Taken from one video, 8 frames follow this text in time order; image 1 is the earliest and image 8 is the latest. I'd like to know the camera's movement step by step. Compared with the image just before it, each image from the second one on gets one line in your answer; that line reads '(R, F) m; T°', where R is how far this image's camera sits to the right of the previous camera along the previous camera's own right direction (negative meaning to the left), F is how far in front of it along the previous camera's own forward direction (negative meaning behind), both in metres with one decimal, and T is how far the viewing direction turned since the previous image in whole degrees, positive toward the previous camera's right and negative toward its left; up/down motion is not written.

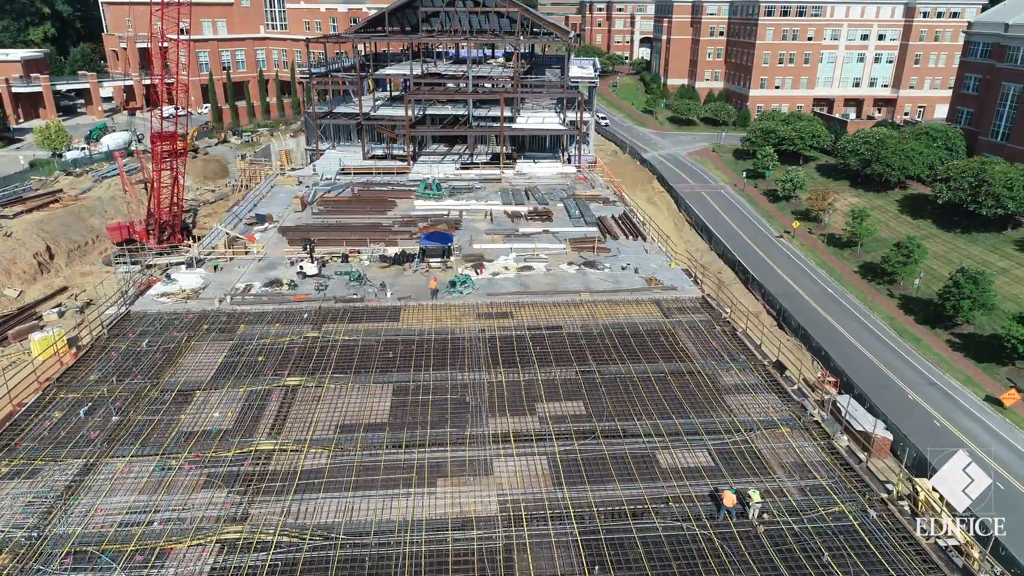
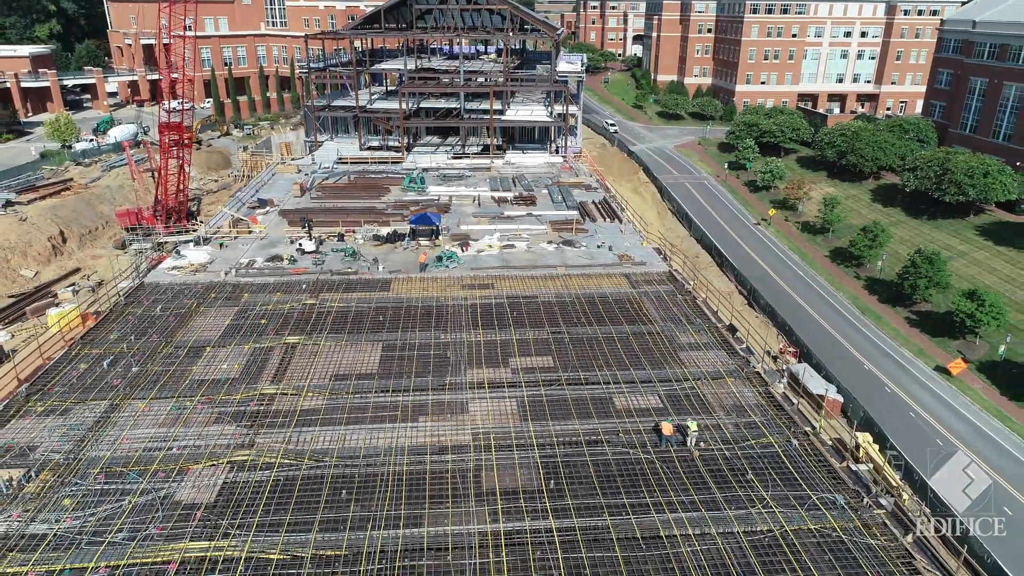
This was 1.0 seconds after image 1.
(+0.9, -2.8) m; 0°
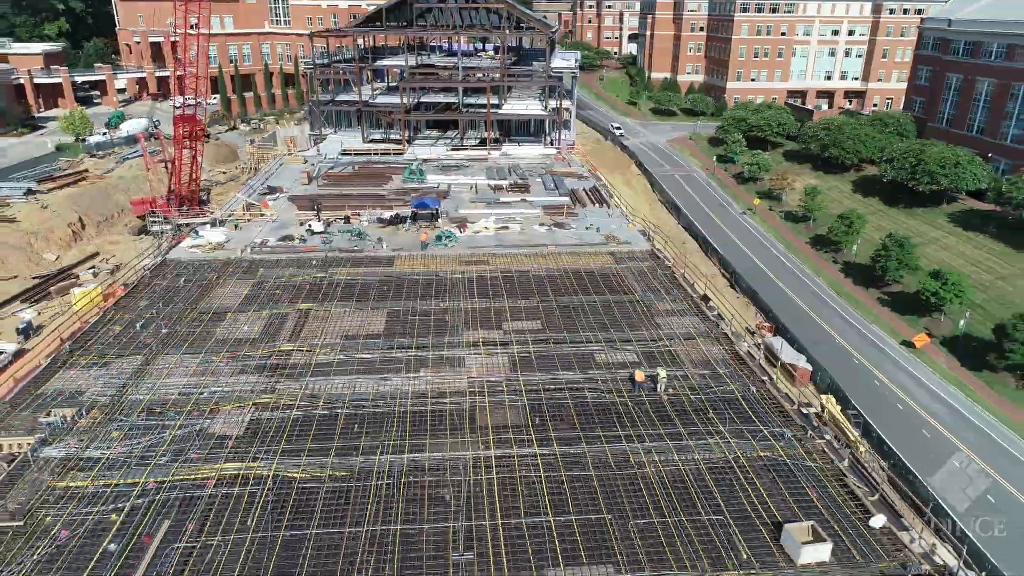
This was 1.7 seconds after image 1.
(+0.3, -2.7) m; 0°
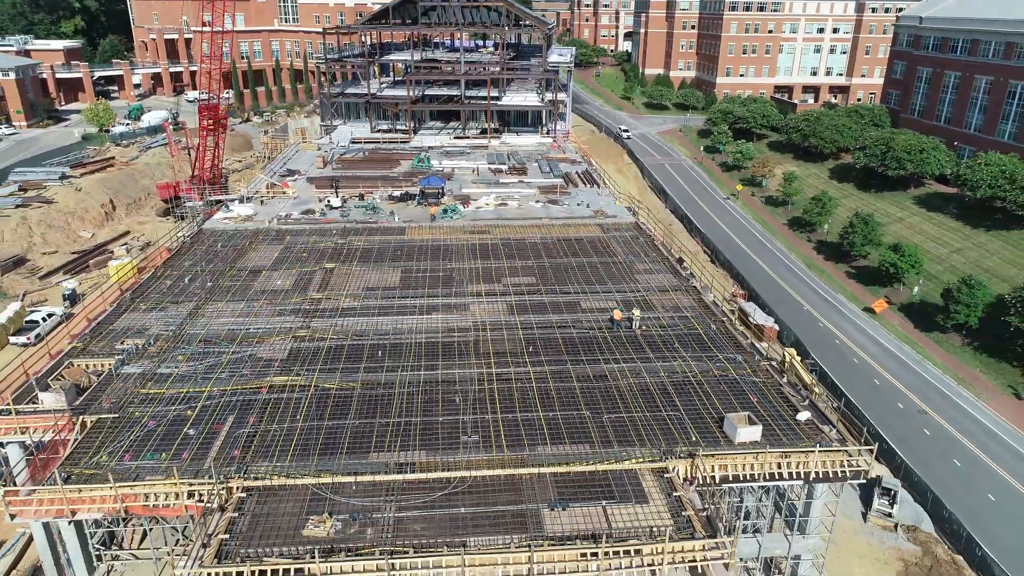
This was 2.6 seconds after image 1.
(+0.1, -4.2) m; 0°
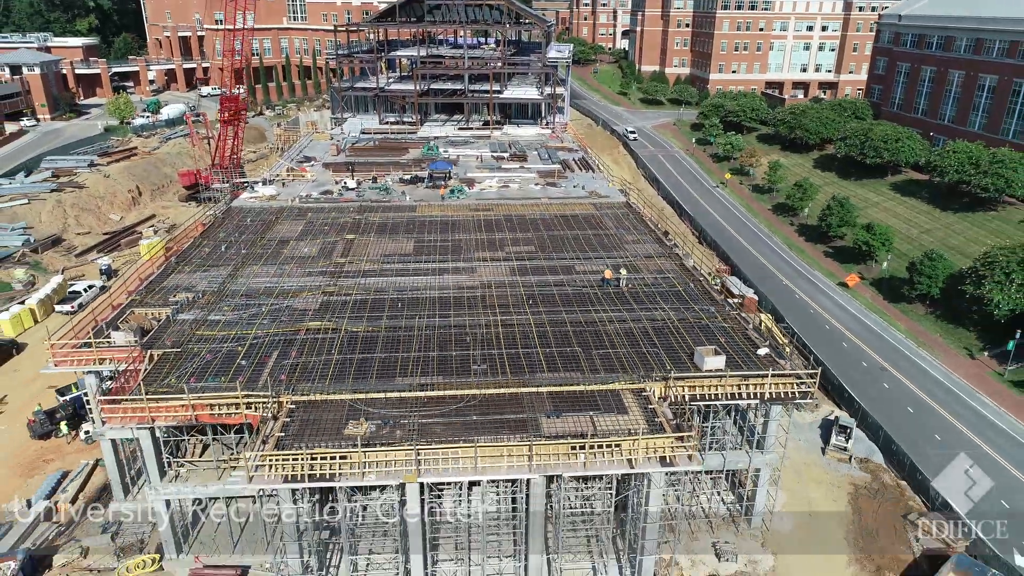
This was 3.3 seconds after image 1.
(-0.1, -3.8) m; 0°
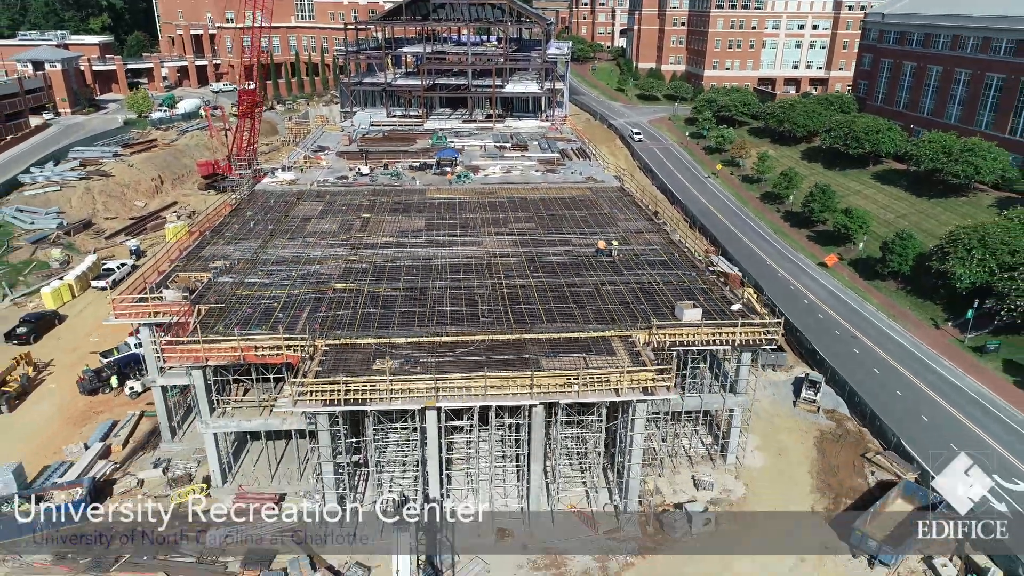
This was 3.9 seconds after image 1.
(-0.1, -3.5) m; 0°
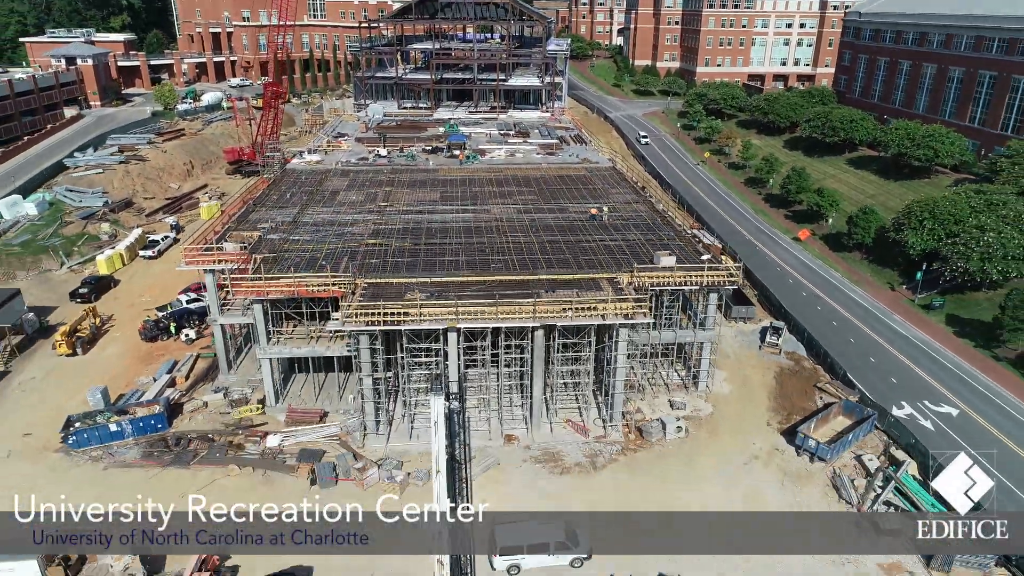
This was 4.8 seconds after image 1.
(-0.3, -5.5) m; 0°
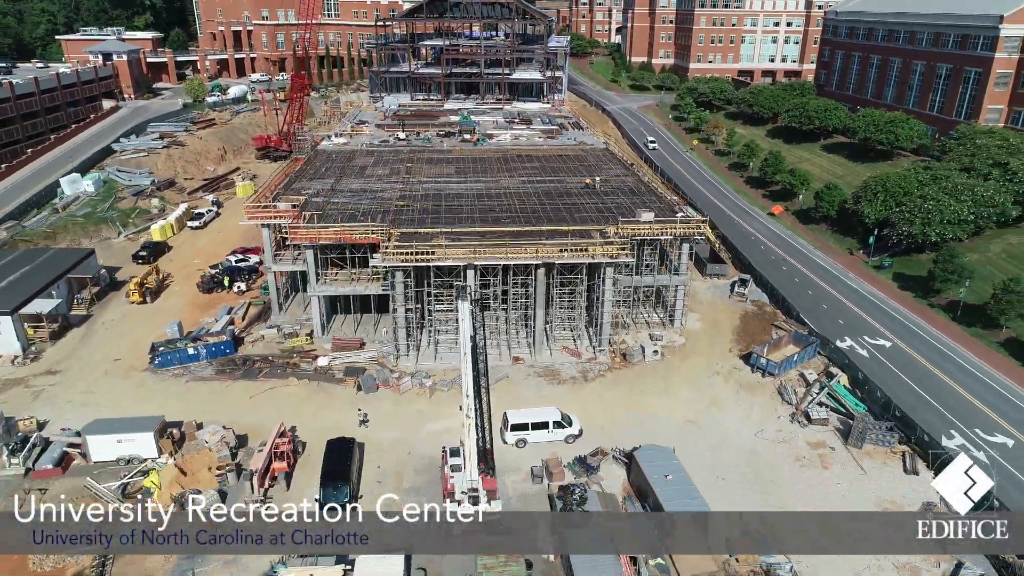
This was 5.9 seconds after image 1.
(-0.3, -6.8) m; 0°
